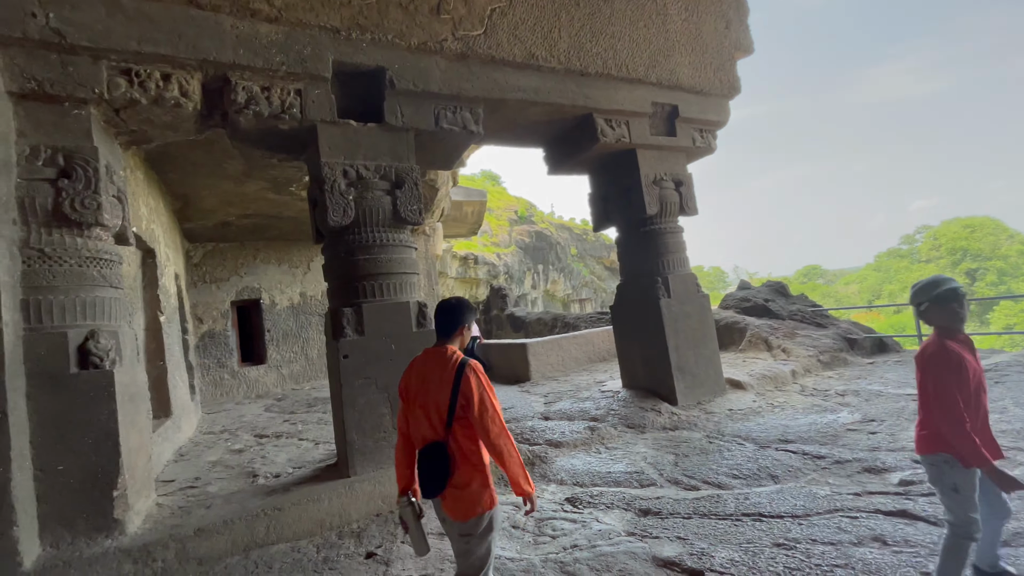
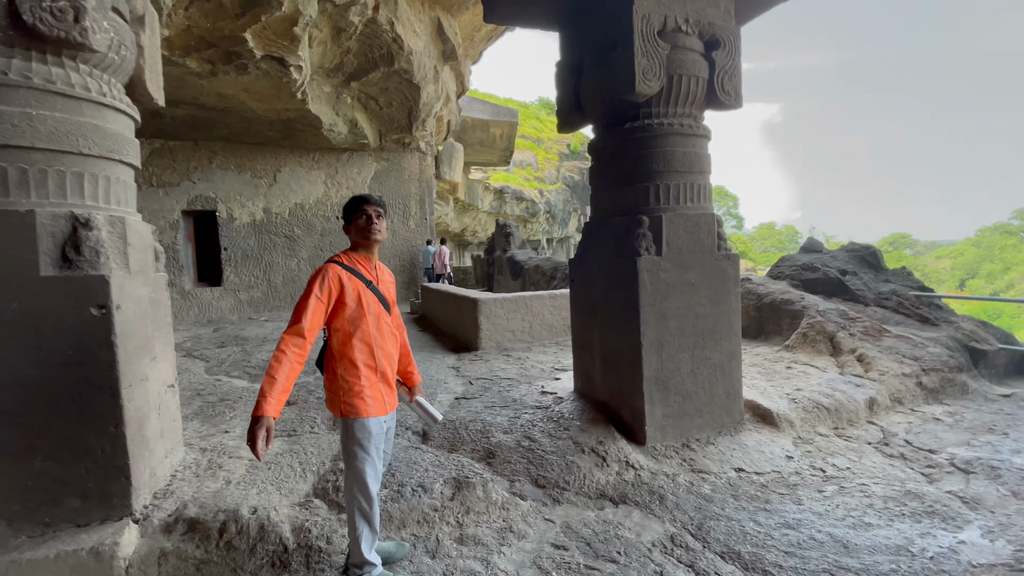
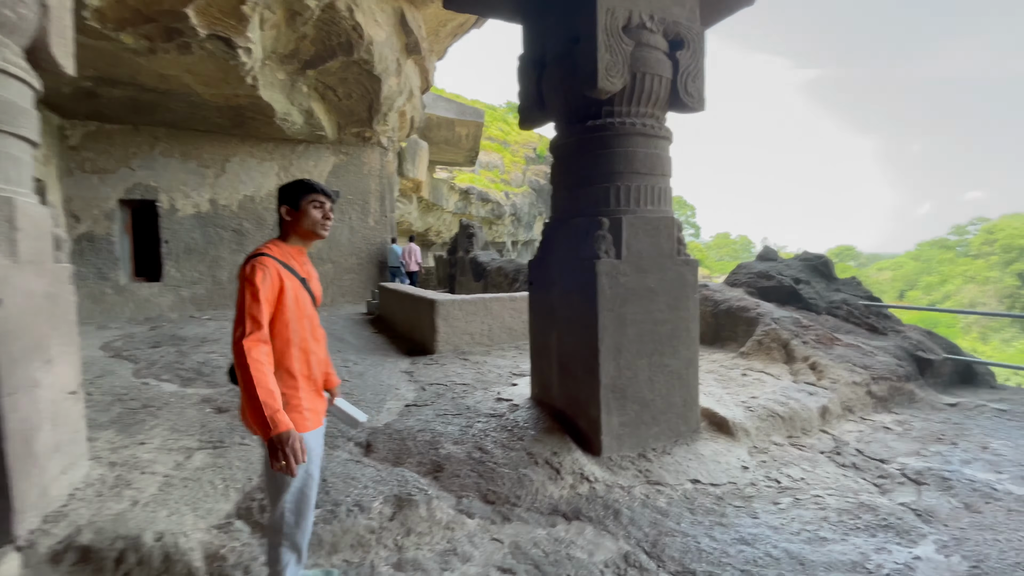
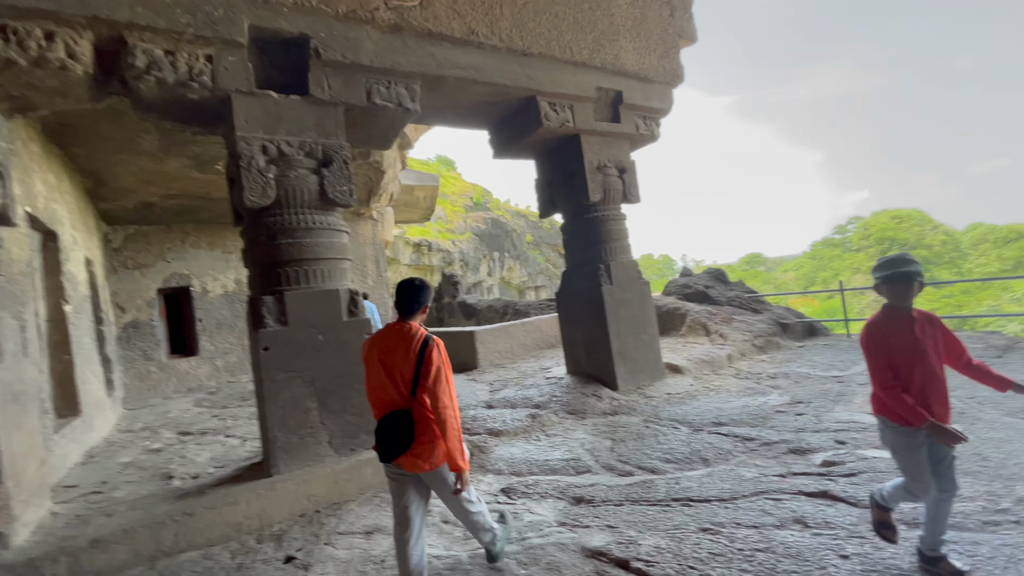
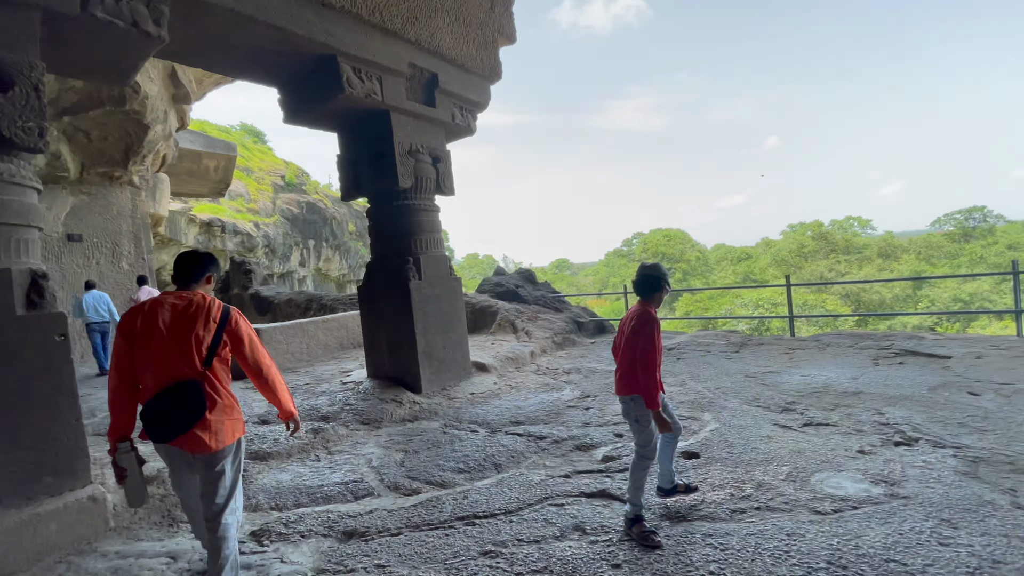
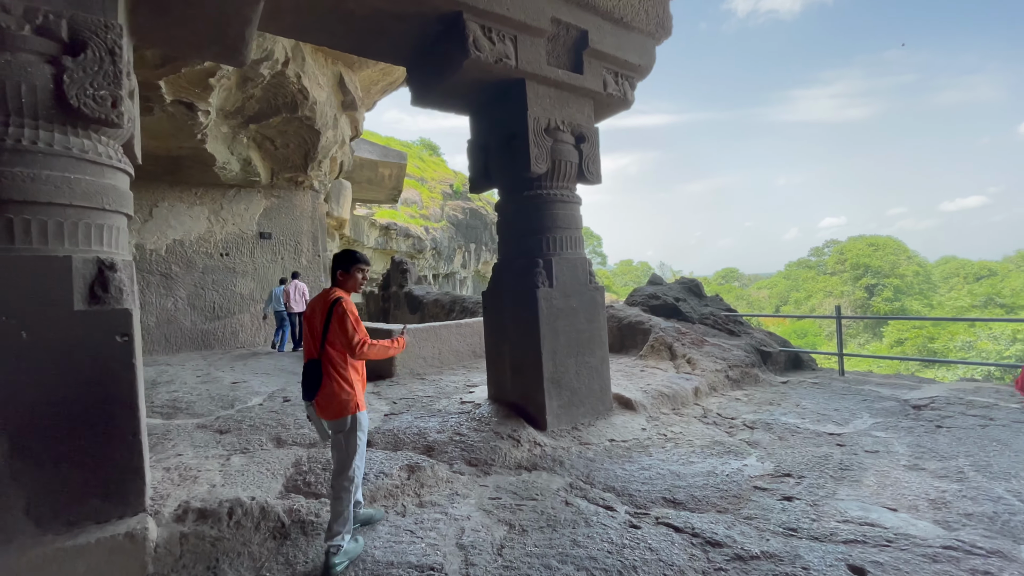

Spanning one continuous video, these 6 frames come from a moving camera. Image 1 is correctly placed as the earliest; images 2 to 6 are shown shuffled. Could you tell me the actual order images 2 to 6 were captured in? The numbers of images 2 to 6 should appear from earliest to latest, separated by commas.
4, 5, 6, 2, 3
